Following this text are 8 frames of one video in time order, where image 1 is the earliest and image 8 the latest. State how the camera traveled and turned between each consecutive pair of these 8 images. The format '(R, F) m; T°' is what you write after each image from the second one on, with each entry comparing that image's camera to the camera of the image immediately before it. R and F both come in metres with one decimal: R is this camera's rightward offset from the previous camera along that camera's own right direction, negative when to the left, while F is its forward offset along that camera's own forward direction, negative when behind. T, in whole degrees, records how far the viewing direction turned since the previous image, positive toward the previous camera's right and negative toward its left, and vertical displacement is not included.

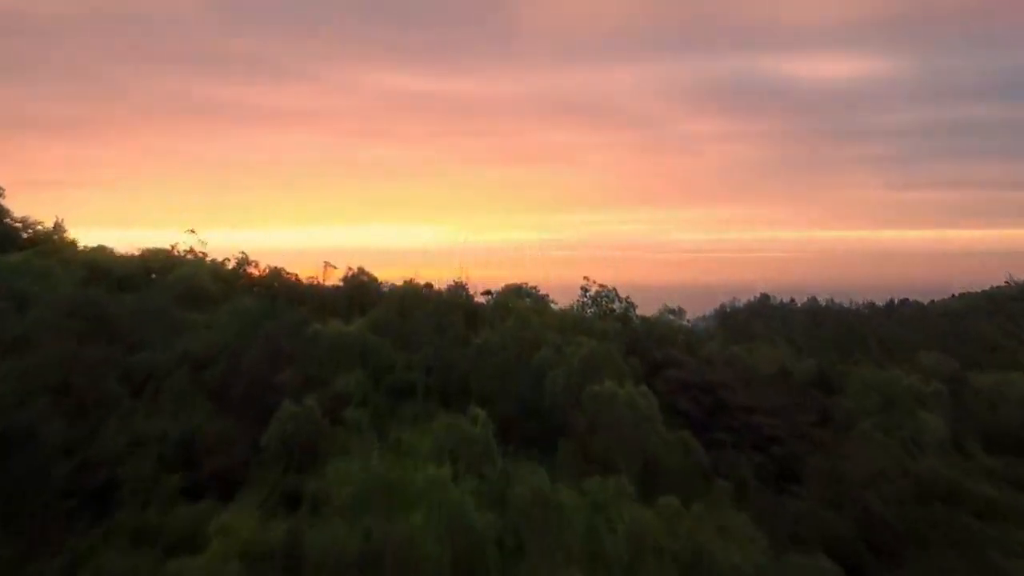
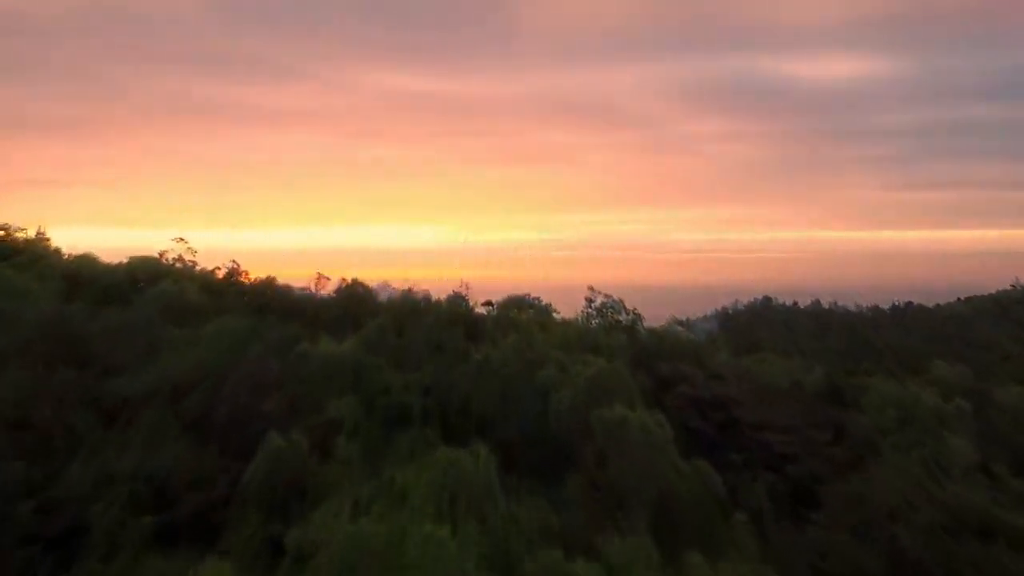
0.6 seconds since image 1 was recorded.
(0.0, +0.4) m; 0°
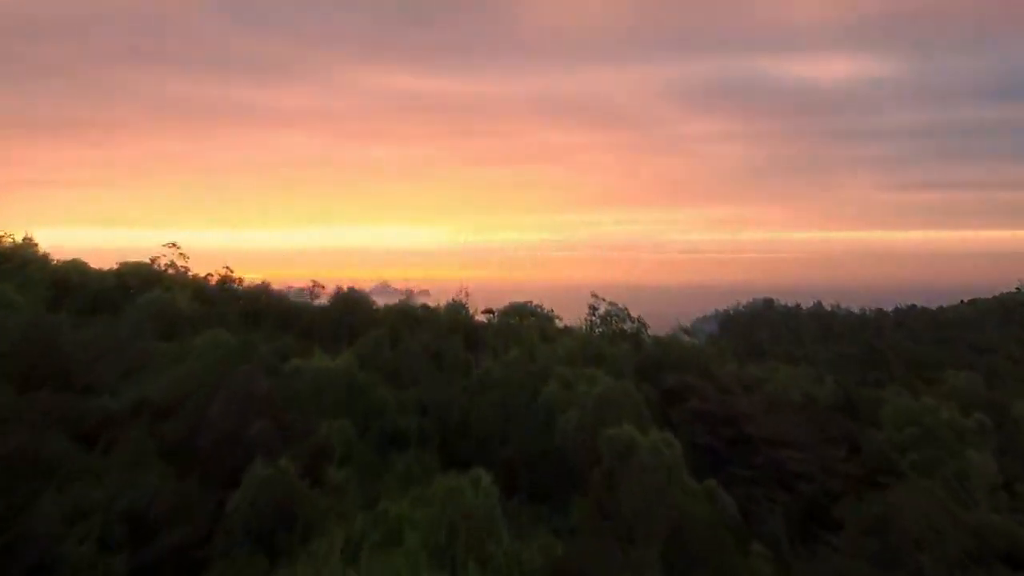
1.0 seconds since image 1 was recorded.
(0.0, +0.3) m; 0°
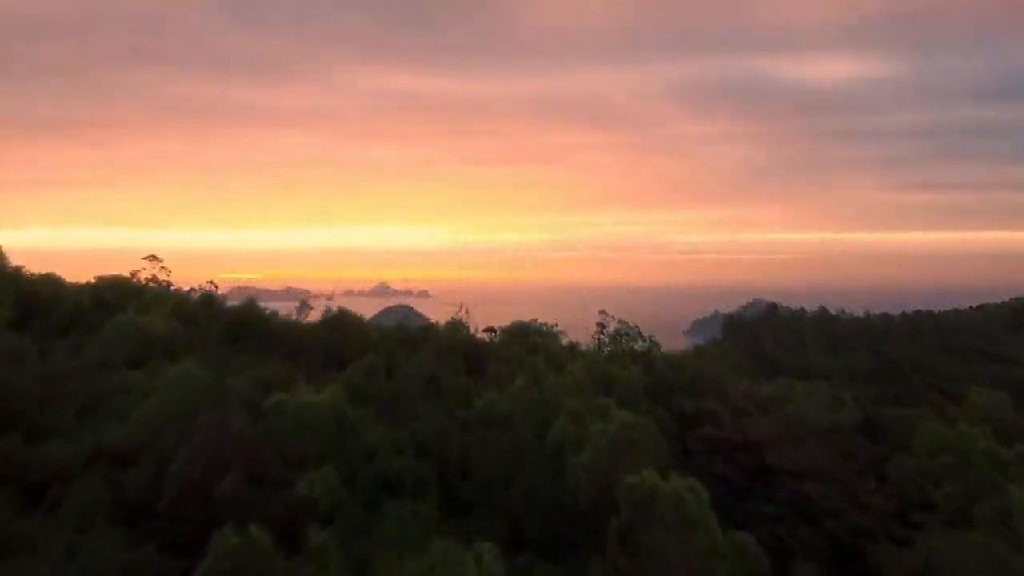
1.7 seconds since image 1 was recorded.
(0.0, +0.6) m; 0°
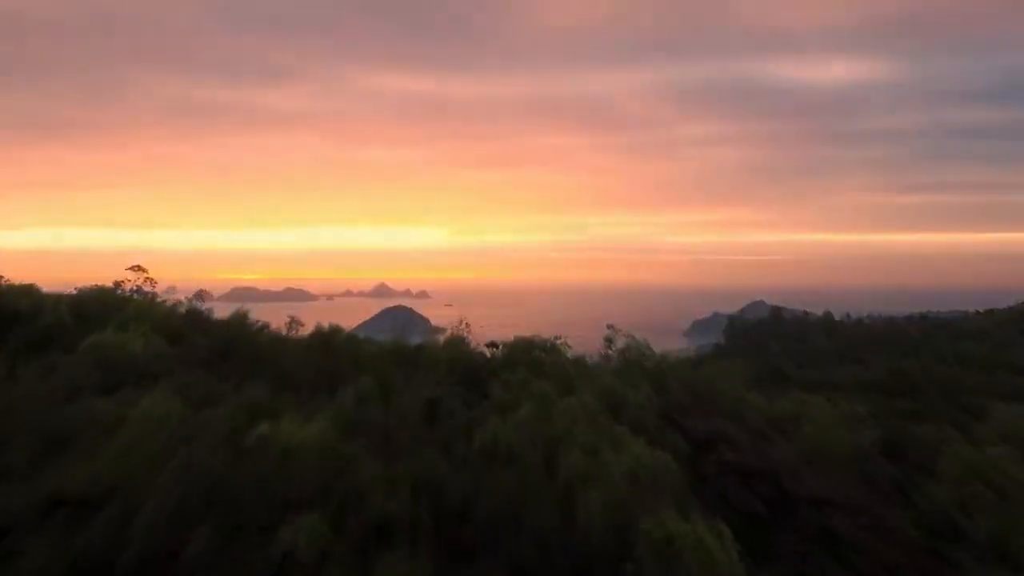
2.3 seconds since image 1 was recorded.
(0.0, +0.5) m; 0°
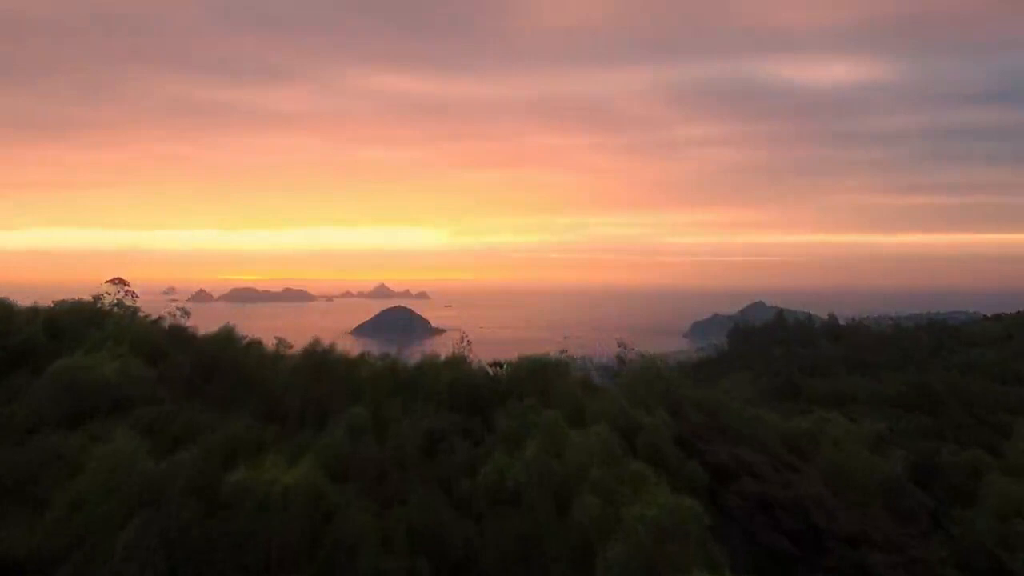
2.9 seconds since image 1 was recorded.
(0.0, +0.6) m; 0°
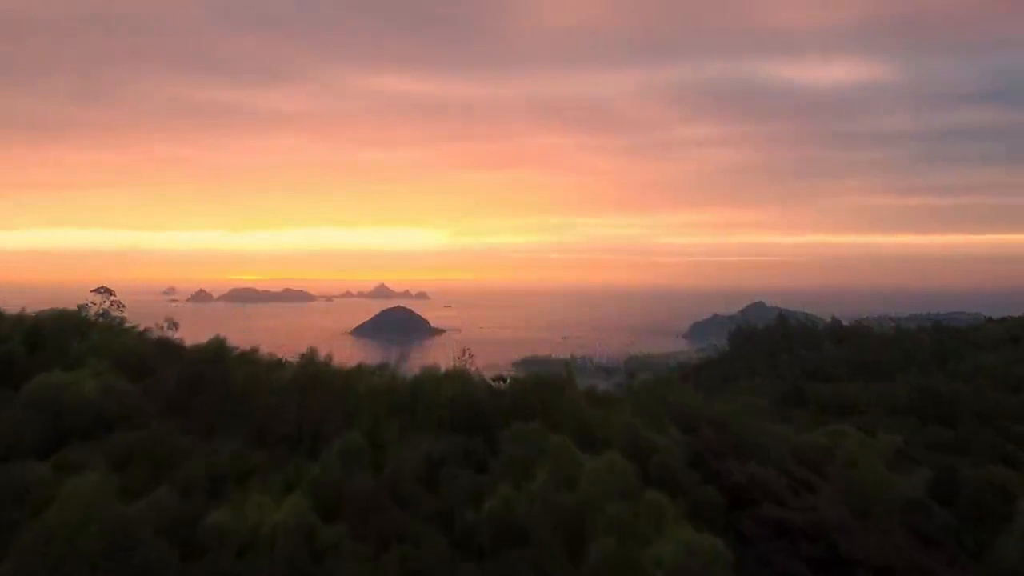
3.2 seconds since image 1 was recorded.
(0.0, +0.1) m; 0°
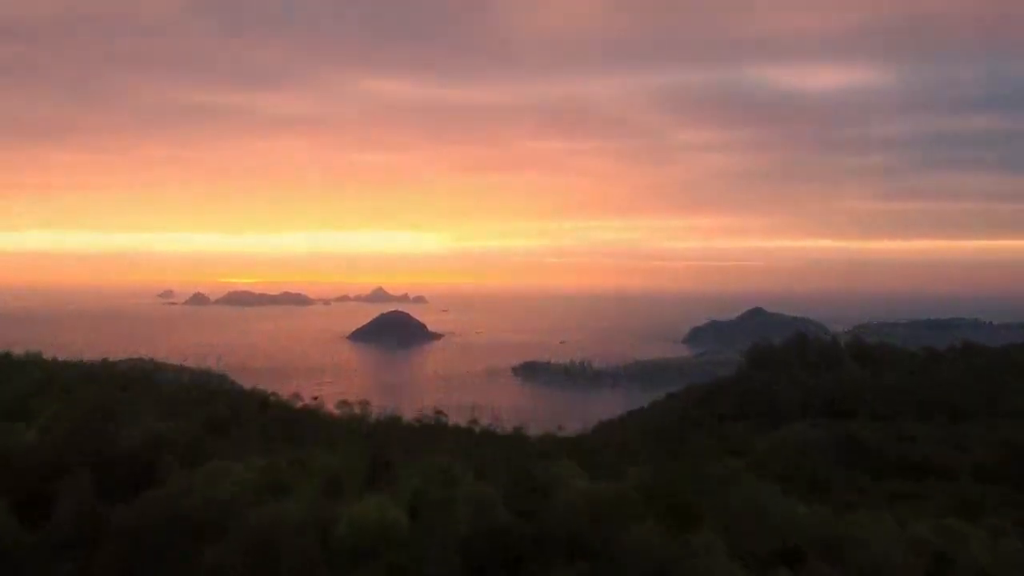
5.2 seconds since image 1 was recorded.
(-0.1, -0.8) m; 0°
